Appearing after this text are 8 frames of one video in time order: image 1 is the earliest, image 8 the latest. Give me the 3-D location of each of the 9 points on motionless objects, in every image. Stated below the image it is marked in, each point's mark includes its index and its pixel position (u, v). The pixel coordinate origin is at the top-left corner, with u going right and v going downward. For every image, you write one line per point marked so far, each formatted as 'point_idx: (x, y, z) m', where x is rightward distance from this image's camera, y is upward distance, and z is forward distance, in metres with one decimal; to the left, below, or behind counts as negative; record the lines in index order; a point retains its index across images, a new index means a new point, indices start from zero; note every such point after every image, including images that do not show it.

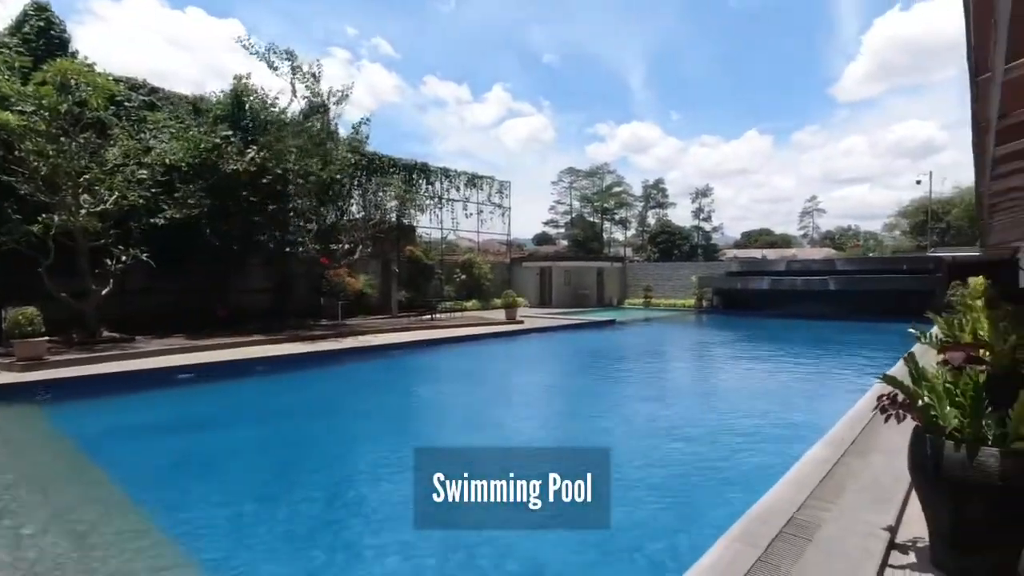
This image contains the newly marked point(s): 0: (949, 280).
0: (+13.7, +0.2, +17.7) m
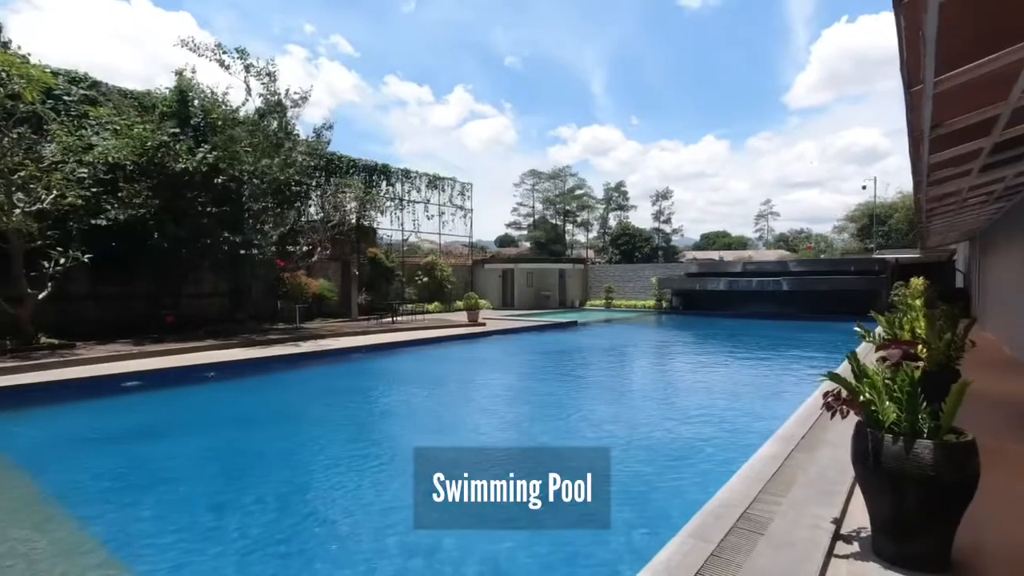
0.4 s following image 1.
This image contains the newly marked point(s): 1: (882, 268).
0: (+12.5, +0.2, +18.5) m
1: (+12.5, +0.7, +19.1) m
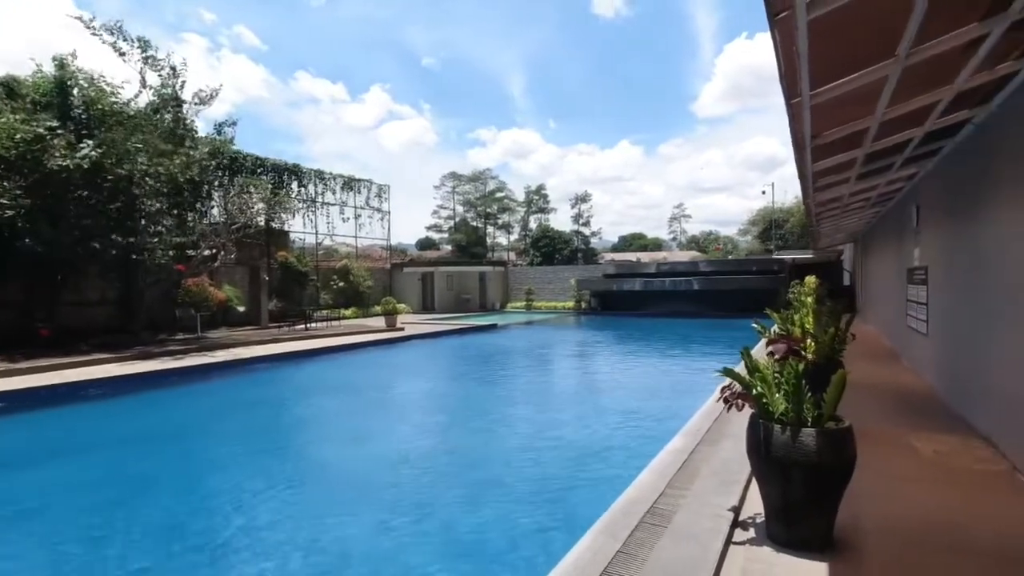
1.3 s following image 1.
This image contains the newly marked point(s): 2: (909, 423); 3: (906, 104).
0: (+9.8, +0.3, +20.0) m
1: (+9.7, +0.7, +20.6) m
2: (+3.4, -1.2, +4.8) m
3: (+2.6, +1.2, +3.7) m
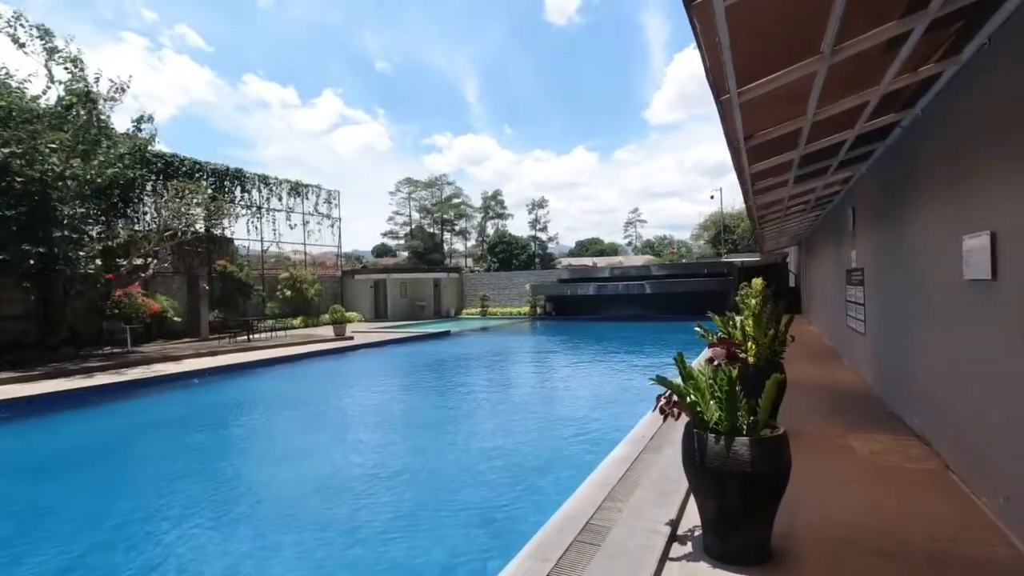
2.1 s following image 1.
0: (+8.1, +0.2, +20.5) m
1: (+8.0, +0.6, +21.1) m
2: (+2.9, -1.2, +4.9) m
3: (+2.1, +1.2, +3.7) m
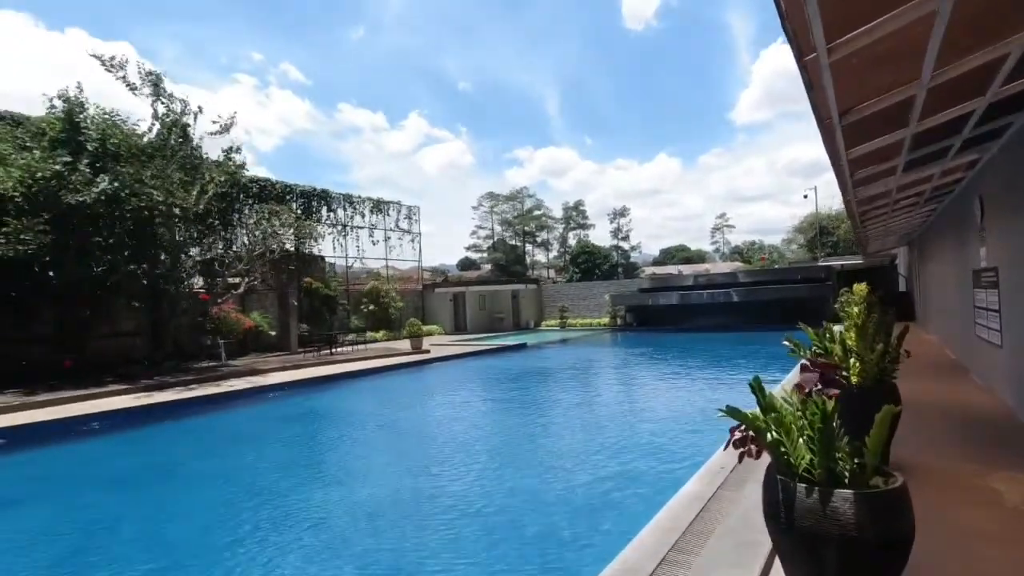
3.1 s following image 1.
0: (+10.8, 0.0, +18.7) m
1: (+10.8, +0.4, +19.4) m
2: (+3.4, -1.2, +4.0) m
3: (+2.4, +1.2, +3.0) m
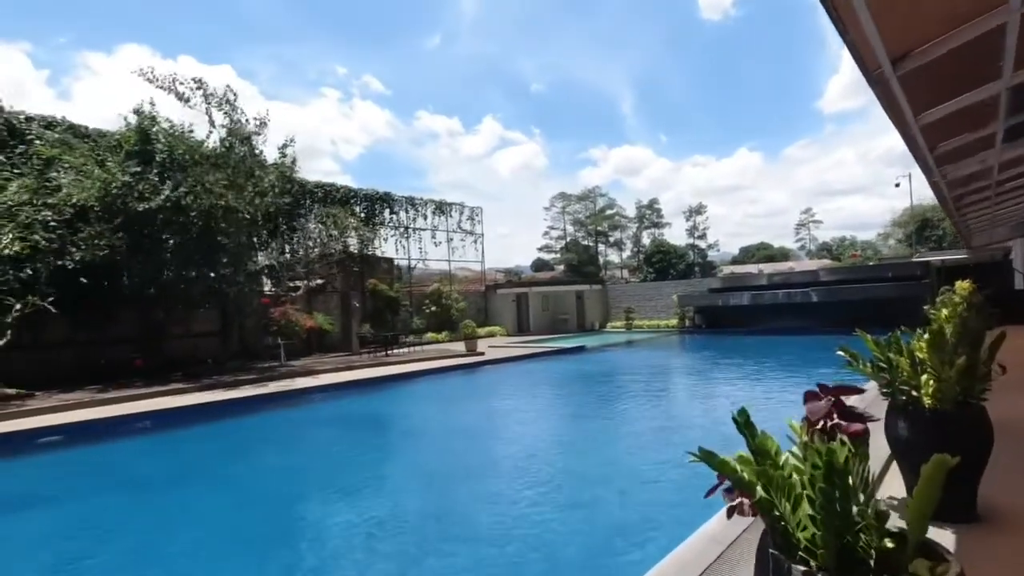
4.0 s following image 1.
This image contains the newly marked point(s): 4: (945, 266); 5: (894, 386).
0: (+12.7, 0.0, +16.8) m
1: (+12.7, +0.5, +17.4) m
2: (+3.4, -1.2, +3.2) m
3: (+2.2, +1.2, +2.3) m
4: (+14.3, +0.7, +18.8) m
5: (+2.0, -0.5, +3.0) m
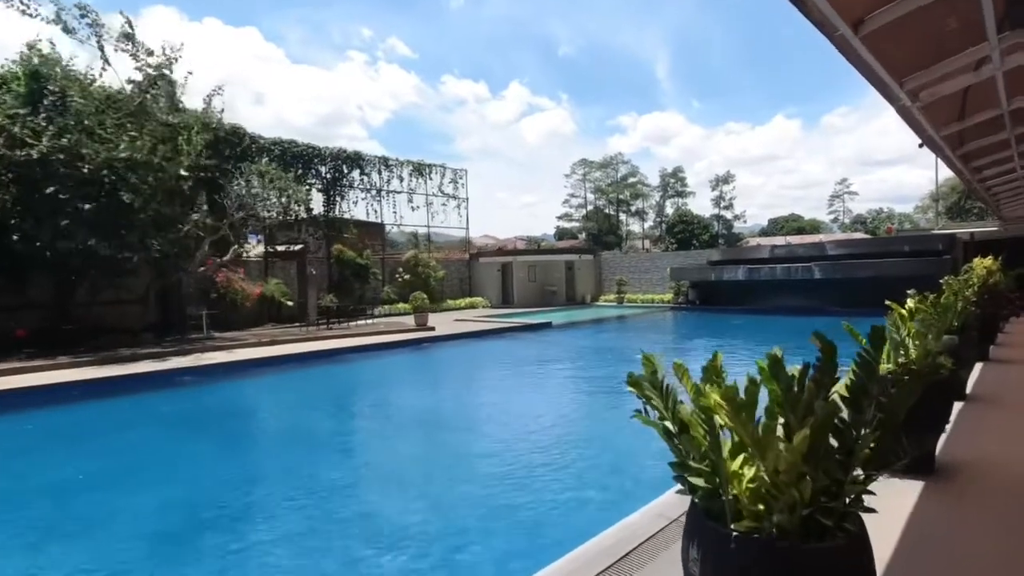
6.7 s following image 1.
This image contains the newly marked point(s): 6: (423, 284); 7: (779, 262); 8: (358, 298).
0: (+11.8, +0.6, +14.8) m
1: (+11.9, +1.1, +15.4) m
2: (+1.8, -1.1, +1.7) m
3: (+0.7, +1.2, +0.7) m
4: (+13.5, +1.4, +16.6) m
5: (+0.5, -0.5, +1.5) m
6: (-3.1, +0.1, +19.8) m
7: (+8.6, +0.8, +18.0) m
8: (-4.9, -0.3, +17.8) m
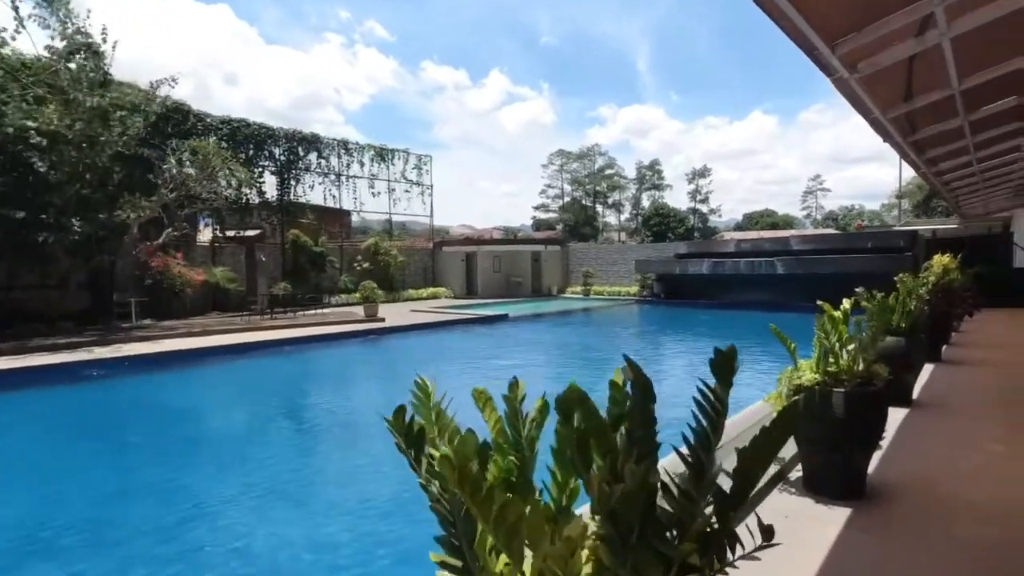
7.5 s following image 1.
0: (+10.7, +0.7, +14.7) m
1: (+10.8, +1.2, +15.3) m
2: (+1.3, -1.2, +1.3) m
3: (+0.2, +1.2, +0.2) m
4: (+12.4, +1.5, +16.6) m
5: (-0.1, -0.5, +1.0) m
6: (-4.3, +0.5, +19.2) m
7: (+7.4, +1.0, +17.8) m
8: (-6.0, +0.1, +17.1) m
